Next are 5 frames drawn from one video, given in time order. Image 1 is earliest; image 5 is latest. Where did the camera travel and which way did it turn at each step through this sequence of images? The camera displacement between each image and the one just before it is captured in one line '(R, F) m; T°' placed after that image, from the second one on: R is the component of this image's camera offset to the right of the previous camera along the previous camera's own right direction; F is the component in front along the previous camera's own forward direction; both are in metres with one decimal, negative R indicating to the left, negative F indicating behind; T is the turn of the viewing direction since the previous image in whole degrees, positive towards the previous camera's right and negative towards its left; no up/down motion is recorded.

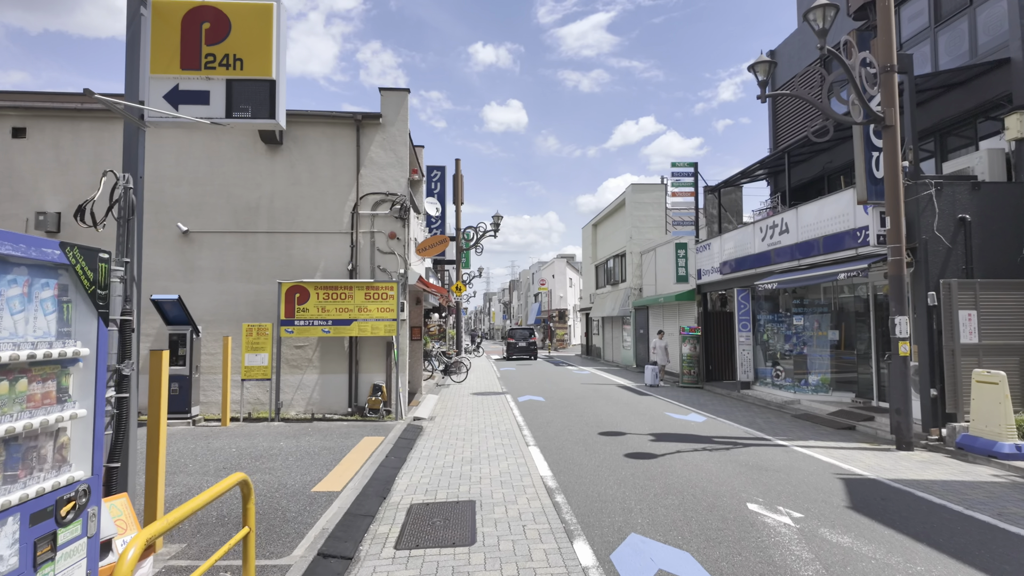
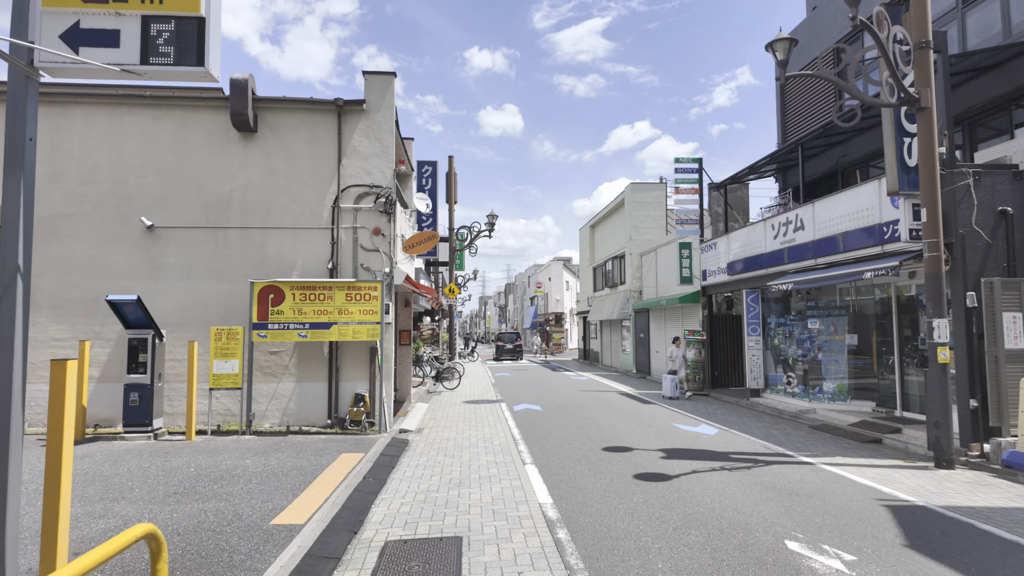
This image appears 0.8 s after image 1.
(0.0, +0.9) m; 0°
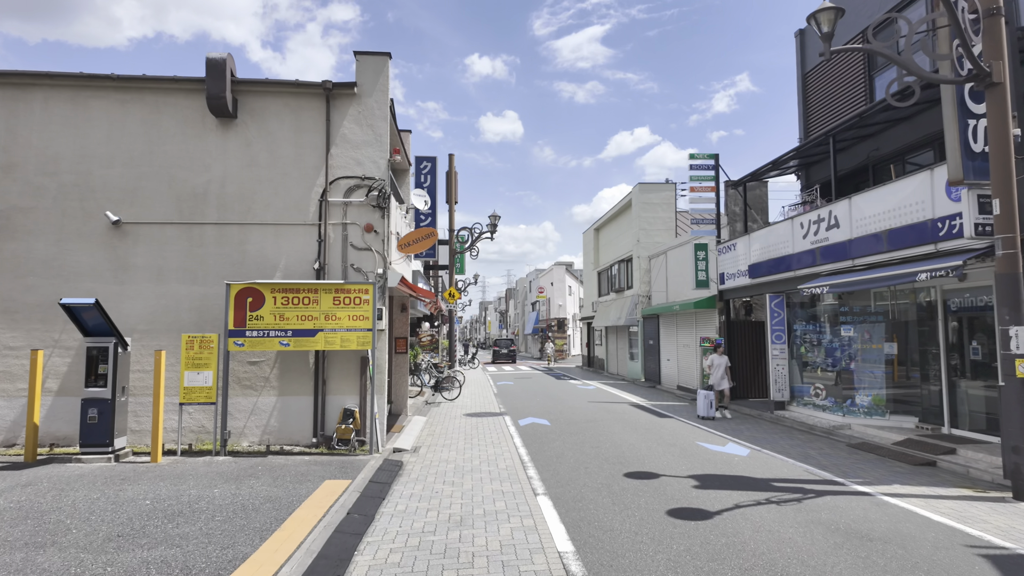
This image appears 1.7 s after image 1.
(-0.1, +1.0) m; 0°
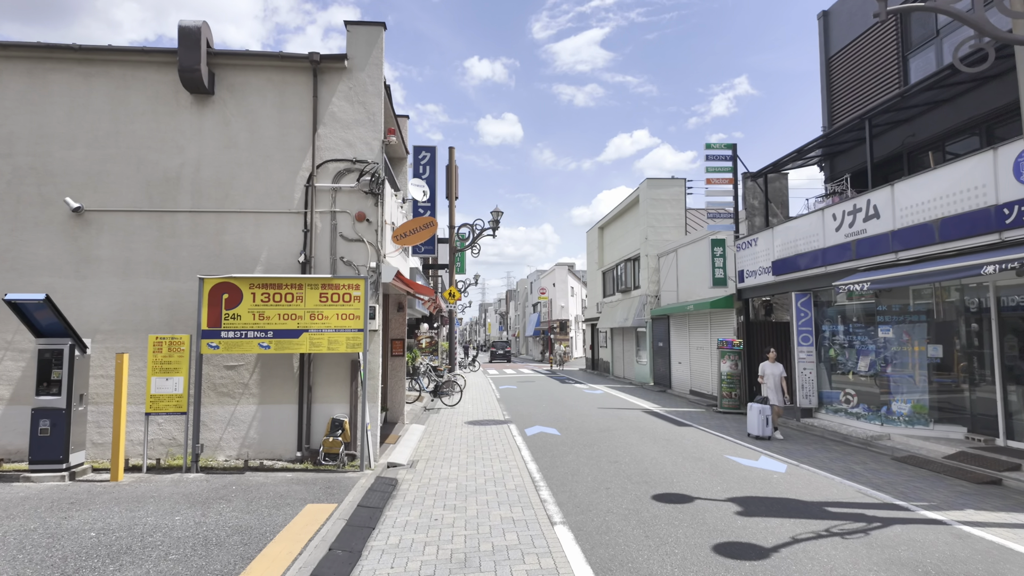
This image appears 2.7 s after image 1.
(-0.1, +1.0) m; 0°
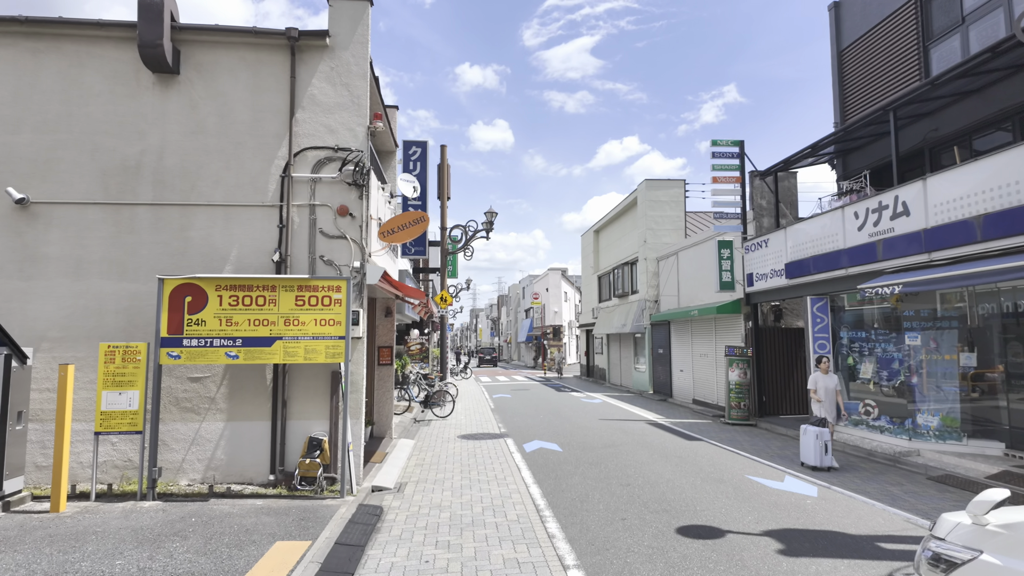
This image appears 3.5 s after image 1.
(-0.1, +0.8) m; +1°
